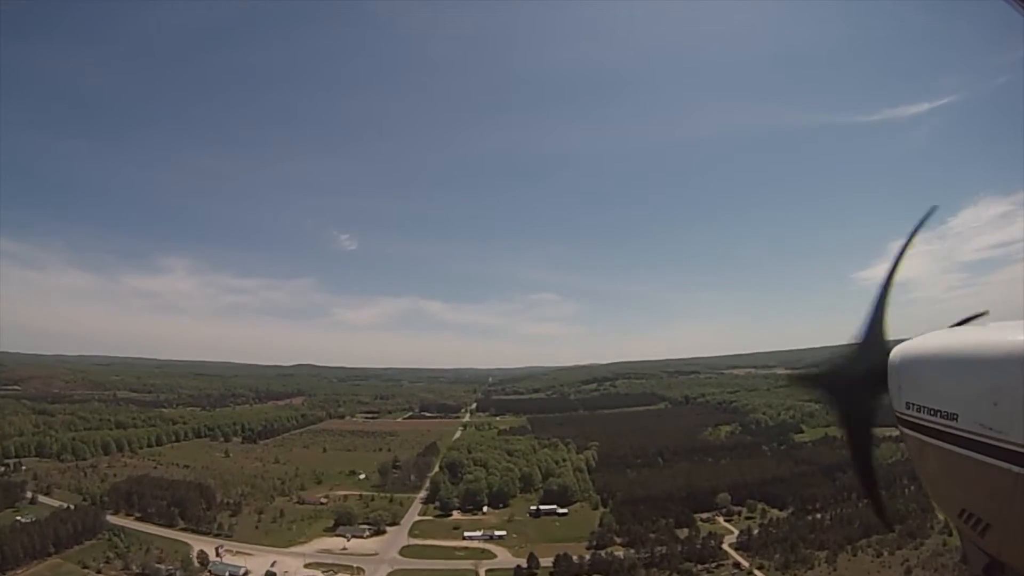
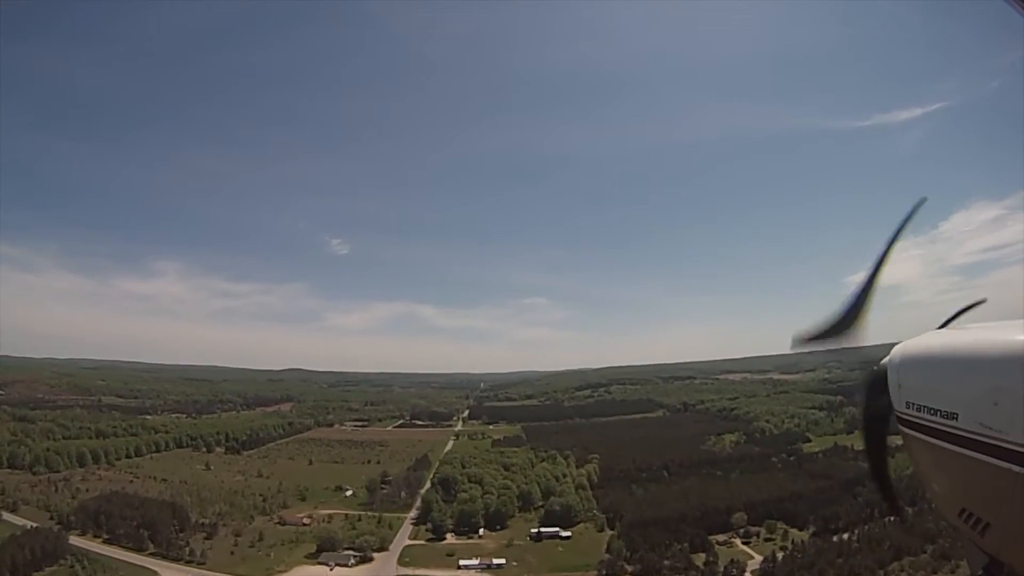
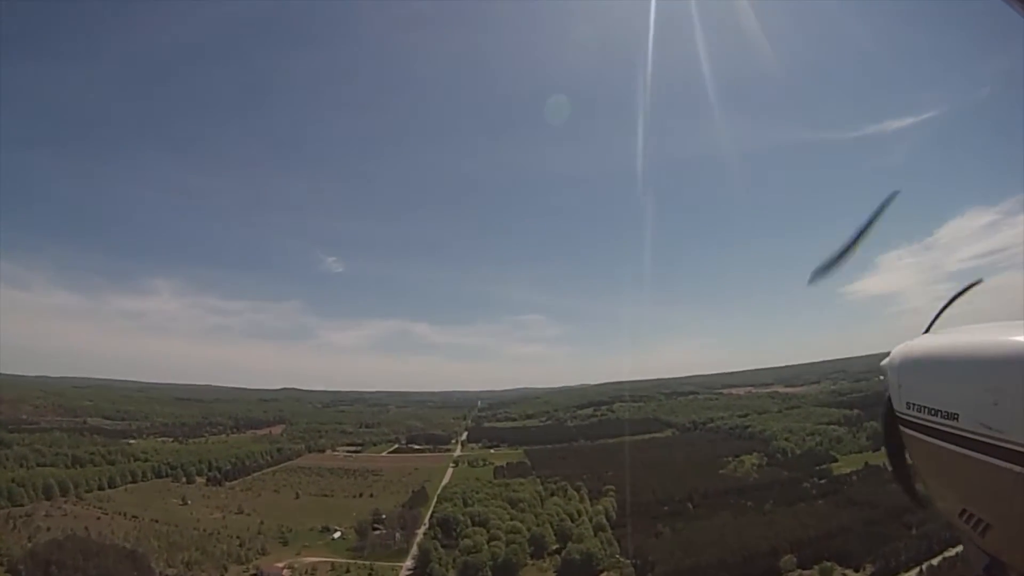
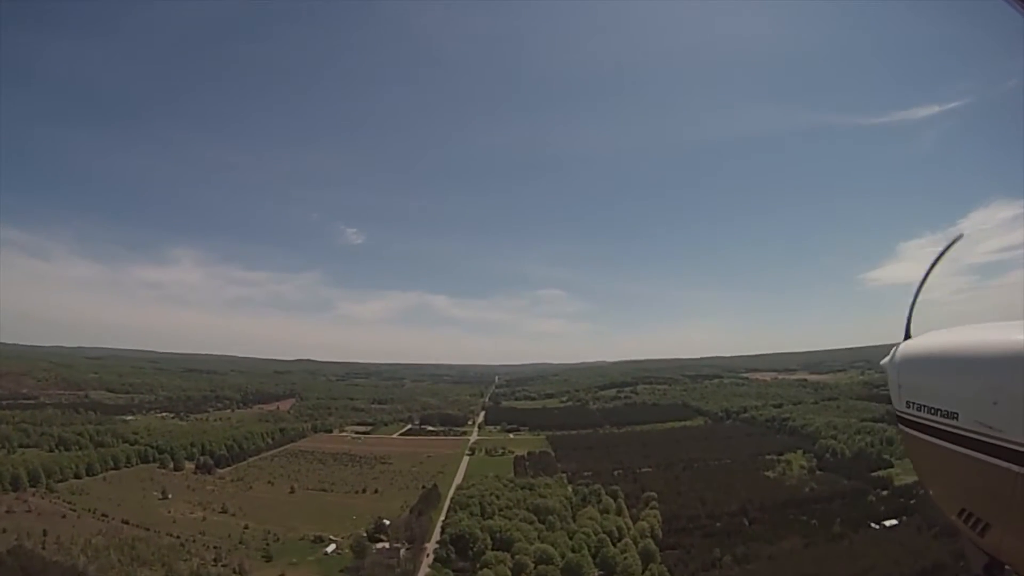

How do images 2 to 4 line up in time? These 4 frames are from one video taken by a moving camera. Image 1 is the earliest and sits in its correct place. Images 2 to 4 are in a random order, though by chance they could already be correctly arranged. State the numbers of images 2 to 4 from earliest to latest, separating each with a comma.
2, 3, 4
